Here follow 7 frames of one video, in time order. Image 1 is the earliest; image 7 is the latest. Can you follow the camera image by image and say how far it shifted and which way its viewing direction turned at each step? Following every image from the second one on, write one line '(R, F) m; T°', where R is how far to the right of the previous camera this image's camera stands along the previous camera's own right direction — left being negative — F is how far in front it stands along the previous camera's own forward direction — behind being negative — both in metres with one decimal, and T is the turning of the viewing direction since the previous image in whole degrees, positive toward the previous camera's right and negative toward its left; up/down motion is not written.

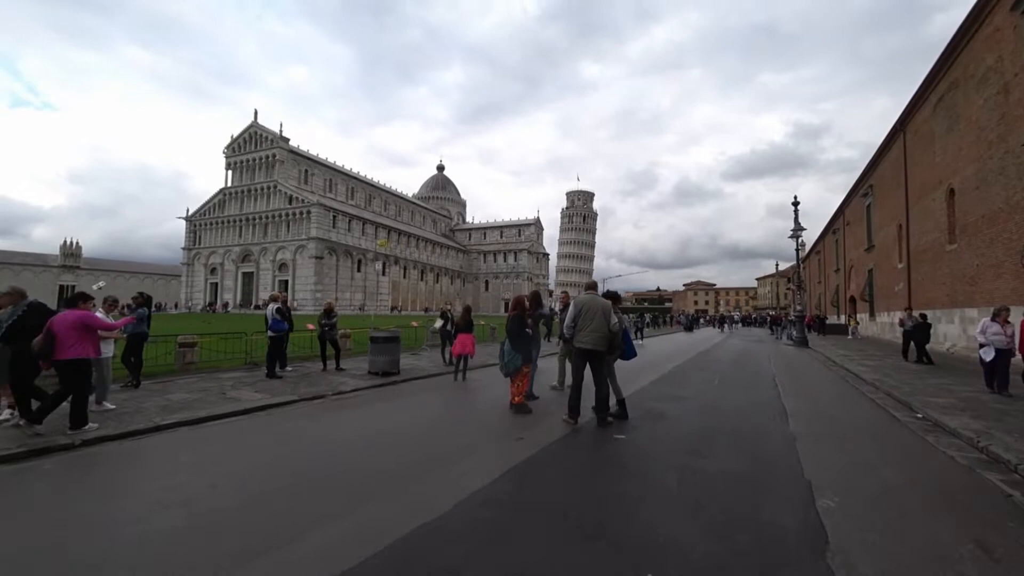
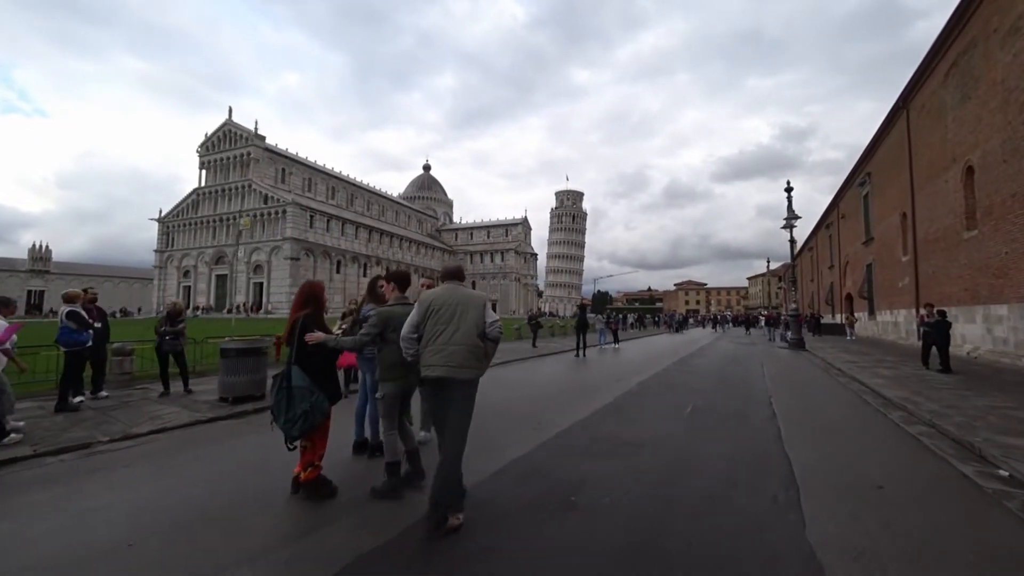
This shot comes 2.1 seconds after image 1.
(+1.3, +2.6) m; +1°
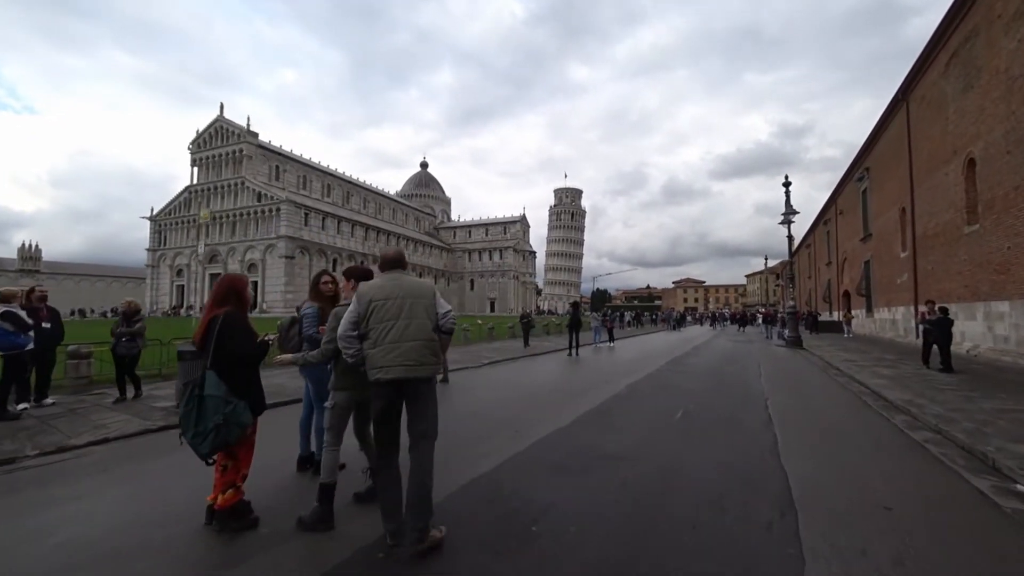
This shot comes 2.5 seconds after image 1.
(+0.3, +0.5) m; 0°
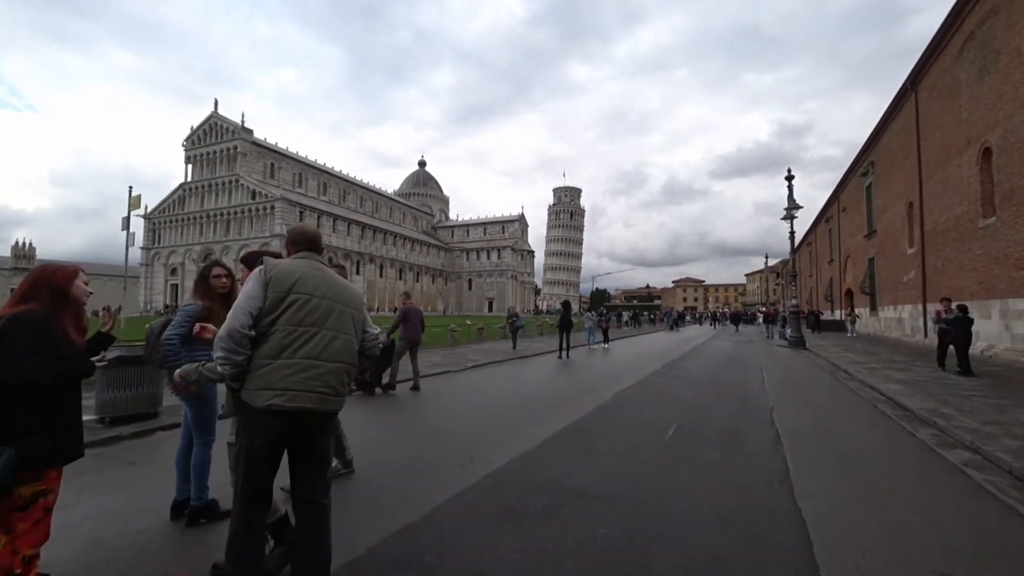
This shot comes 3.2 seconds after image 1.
(+0.4, +0.9) m; 0°
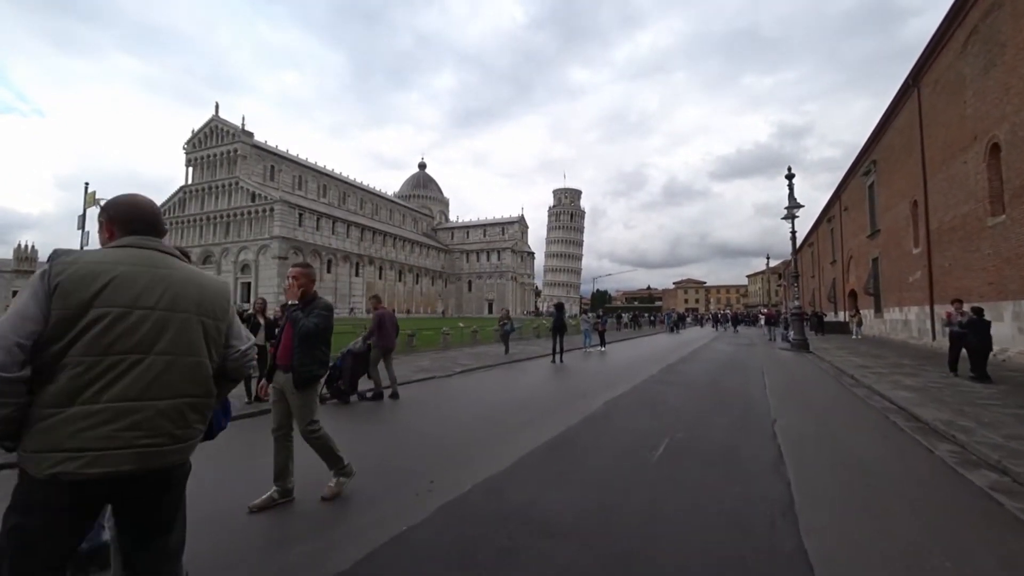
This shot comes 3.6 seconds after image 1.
(+0.3, +0.5) m; 0°
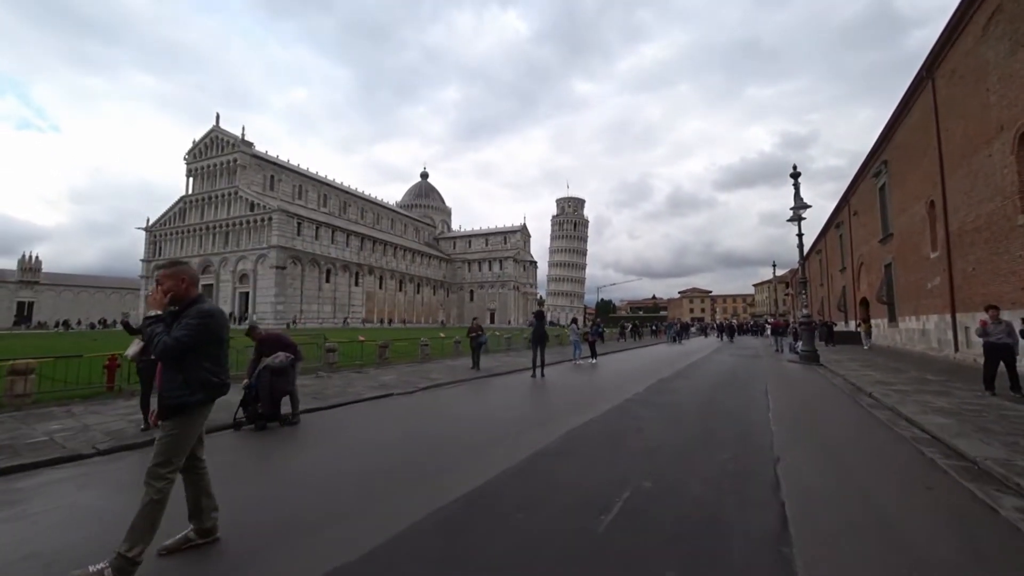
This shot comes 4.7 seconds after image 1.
(+0.8, +1.4) m; -1°
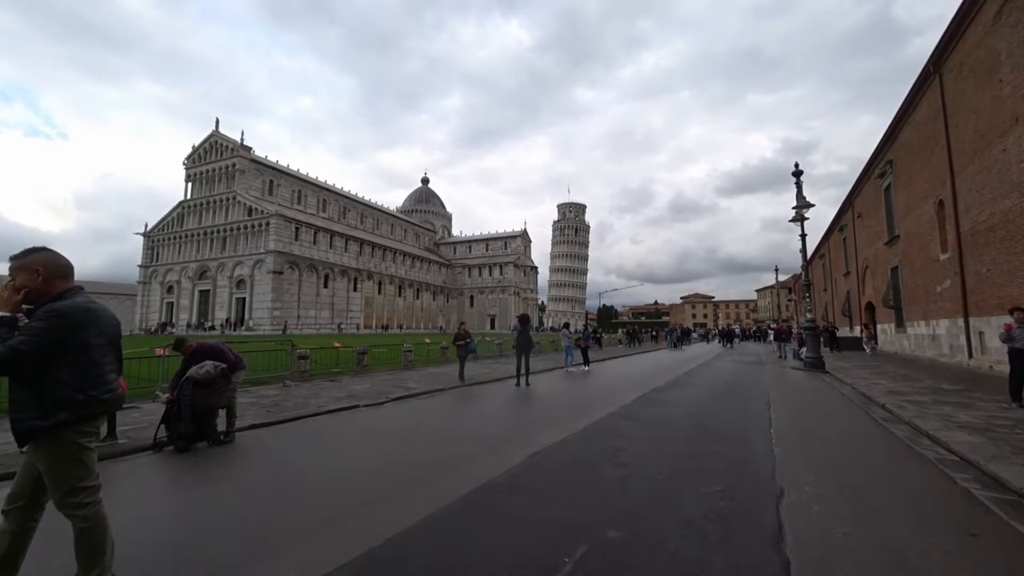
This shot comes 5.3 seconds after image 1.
(+0.5, +0.9) m; 0°
